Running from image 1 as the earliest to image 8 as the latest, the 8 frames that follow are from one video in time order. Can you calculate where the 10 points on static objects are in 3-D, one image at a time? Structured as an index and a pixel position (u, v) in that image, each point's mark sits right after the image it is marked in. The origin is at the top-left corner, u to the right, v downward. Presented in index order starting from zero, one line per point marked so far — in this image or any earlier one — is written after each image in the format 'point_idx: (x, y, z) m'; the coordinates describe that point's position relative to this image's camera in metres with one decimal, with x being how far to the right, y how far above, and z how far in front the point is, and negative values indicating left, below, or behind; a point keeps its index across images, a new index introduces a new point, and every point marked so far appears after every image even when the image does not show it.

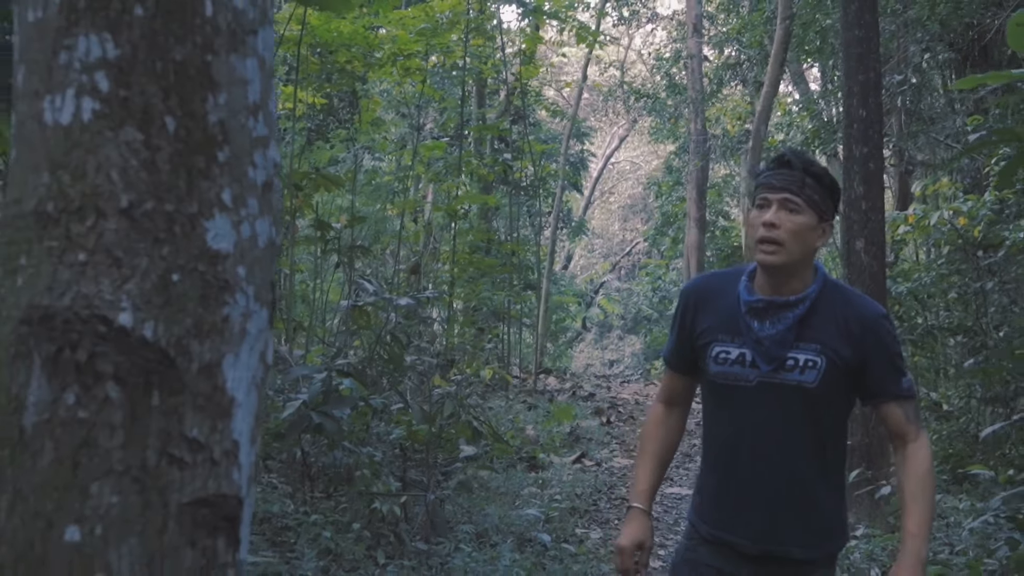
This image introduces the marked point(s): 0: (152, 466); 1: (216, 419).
0: (-0.5, -0.2, +1.4) m
1: (-0.4, -0.2, +1.5) m
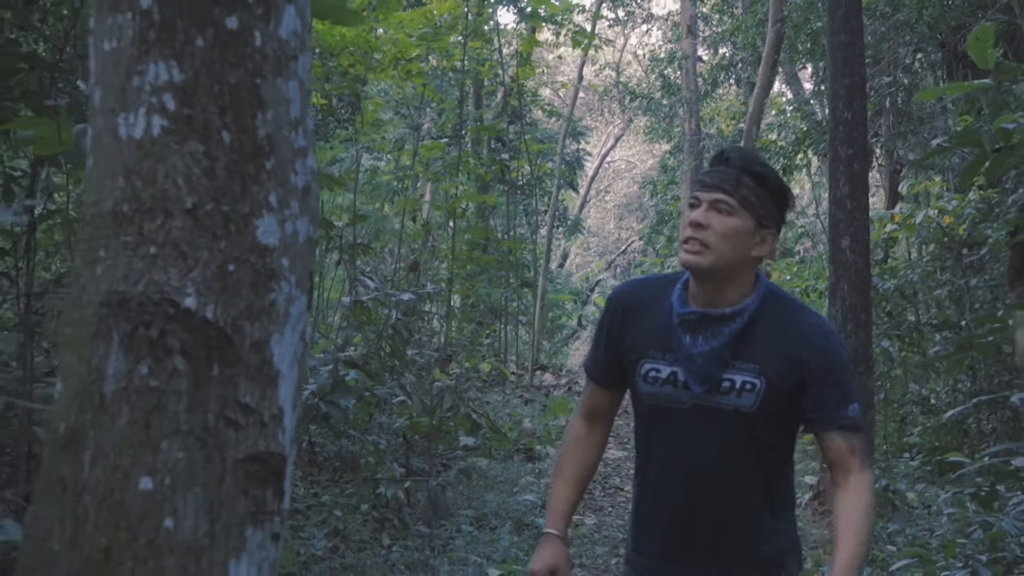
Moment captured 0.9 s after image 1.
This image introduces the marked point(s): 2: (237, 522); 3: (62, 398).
0: (-0.5, -0.2, +1.7) m
1: (-0.4, -0.2, +1.8) m
2: (-0.5, -0.4, +1.7) m
3: (-0.7, -0.2, +1.7) m
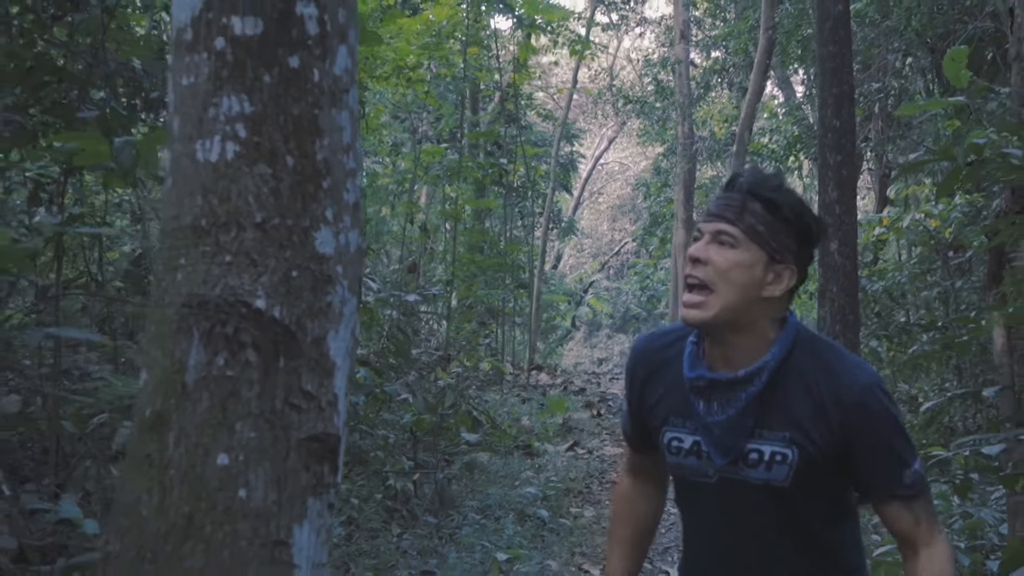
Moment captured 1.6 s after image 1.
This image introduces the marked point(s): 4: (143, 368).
0: (-0.4, -0.2, +2.0) m
1: (-0.4, -0.2, +2.0) m
2: (-0.4, -0.4, +2.0) m
3: (-0.7, -0.2, +2.0) m
4: (-0.7, -0.2, +2.0) m
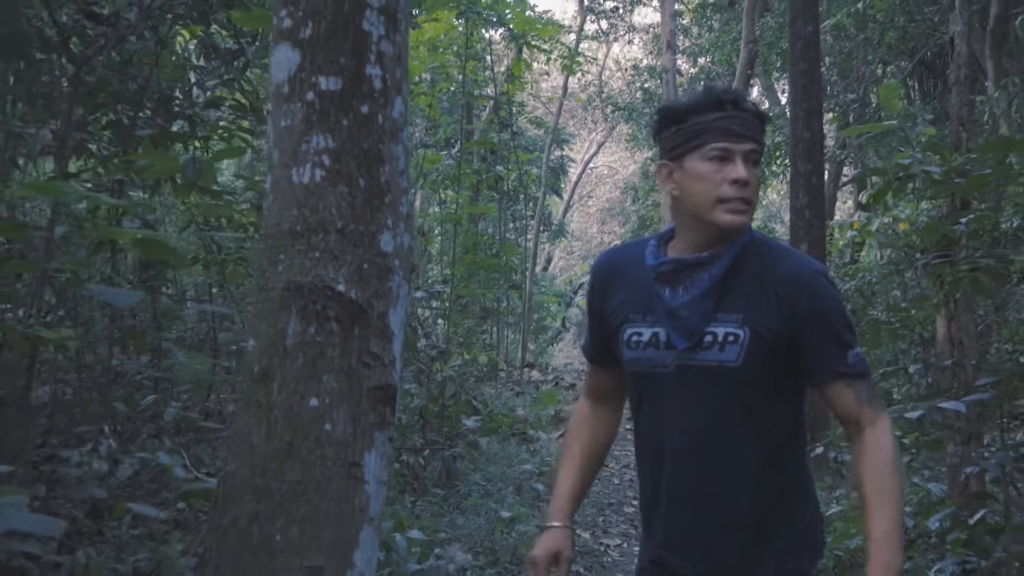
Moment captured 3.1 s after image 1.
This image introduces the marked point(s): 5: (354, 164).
0: (-0.4, -0.2, +2.7) m
1: (-0.3, -0.1, +2.7) m
2: (-0.4, -0.4, +2.7) m
3: (-0.7, -0.2, +2.7) m
4: (-0.7, -0.1, +2.7) m
5: (-0.4, +0.3, +2.7) m
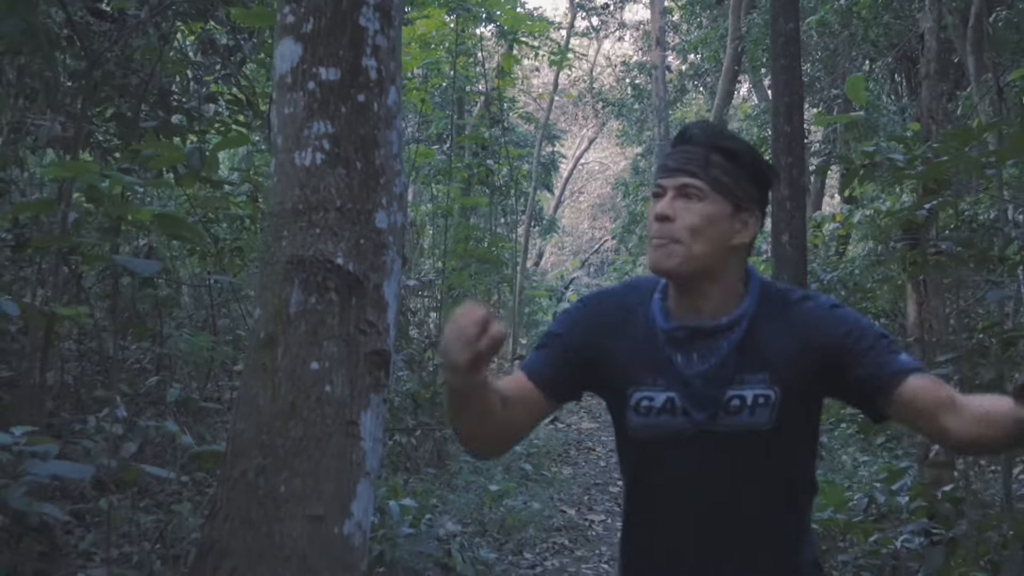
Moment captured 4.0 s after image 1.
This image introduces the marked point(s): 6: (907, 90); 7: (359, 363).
0: (-0.5, -0.1, +2.9) m
1: (-0.4, -0.1, +3.0) m
2: (-0.4, -0.3, +2.9) m
3: (-0.7, -0.1, +2.9) m
4: (-0.7, -0.1, +3.0) m
5: (-0.5, +0.4, +3.0) m
6: (+4.2, +2.1, +11.1) m
7: (-0.4, -0.2, +2.9) m
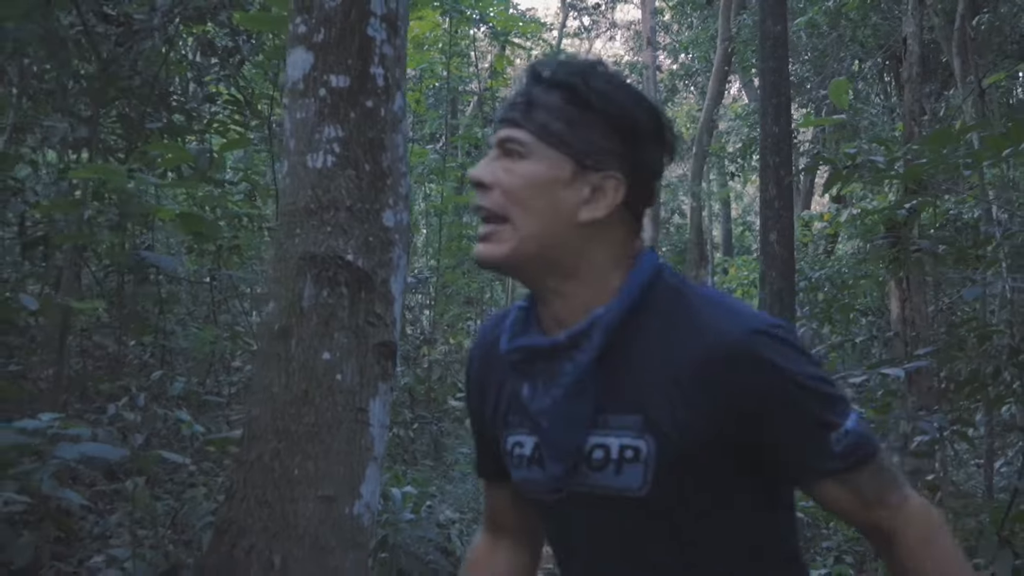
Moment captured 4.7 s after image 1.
0: (-0.5, -0.1, +3.1) m
1: (-0.4, -0.1, +3.2) m
2: (-0.4, -0.3, +3.1) m
3: (-0.7, -0.1, +3.1) m
4: (-0.7, 0.0, +3.1) m
5: (-0.5, +0.4, +3.2) m
6: (+4.2, +2.2, +11.3) m
7: (-0.4, -0.2, +3.1) m
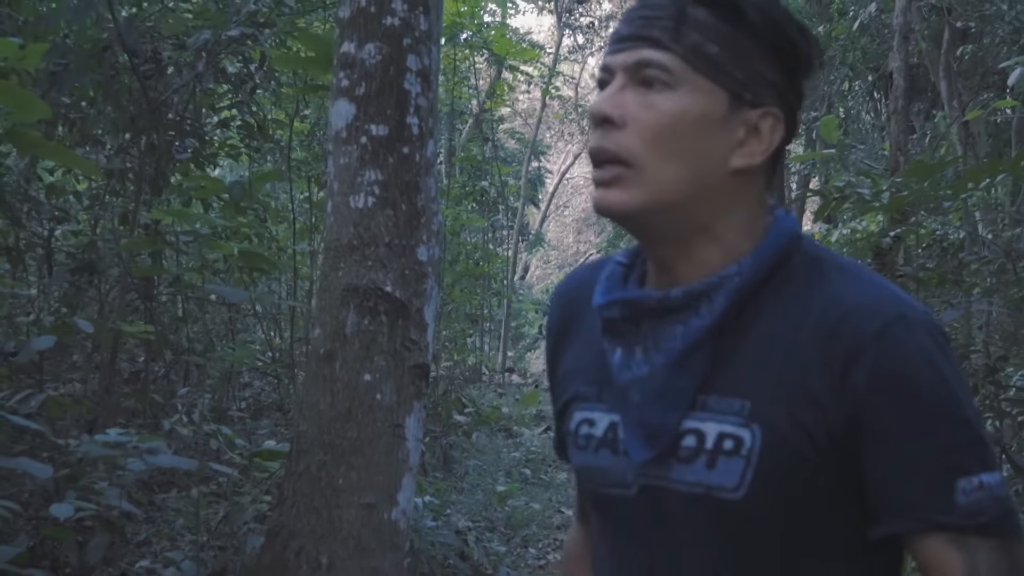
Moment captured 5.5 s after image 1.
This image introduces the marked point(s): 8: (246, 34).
0: (-0.4, -0.2, +3.5) m
1: (-0.3, -0.1, +3.5) m
2: (-0.3, -0.4, +3.5) m
3: (-0.6, -0.2, +3.5) m
4: (-0.7, -0.1, +3.5) m
5: (-0.4, +0.3, +3.5) m
6: (+4.2, +1.9, +11.7) m
7: (-0.4, -0.3, +3.5) m
8: (-1.5, +1.4, +5.7) m
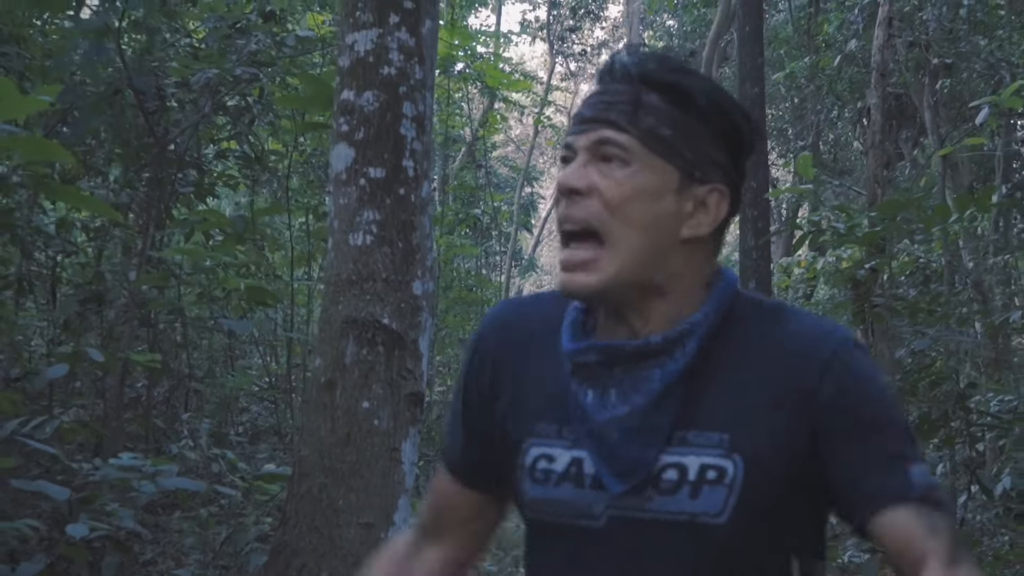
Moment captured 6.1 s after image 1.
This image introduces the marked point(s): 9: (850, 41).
0: (-0.4, -0.3, +3.7) m
1: (-0.4, -0.3, +3.8) m
2: (-0.4, -0.5, +3.7) m
3: (-0.7, -0.3, +3.7) m
4: (-0.7, -0.2, +3.7) m
5: (-0.4, +0.2, +3.7) m
6: (+4.1, +1.6, +12.0) m
7: (-0.4, -0.4, +3.7) m
8: (-1.5, +1.2, +6.0) m
9: (+3.2, +2.3, +9.8) m
